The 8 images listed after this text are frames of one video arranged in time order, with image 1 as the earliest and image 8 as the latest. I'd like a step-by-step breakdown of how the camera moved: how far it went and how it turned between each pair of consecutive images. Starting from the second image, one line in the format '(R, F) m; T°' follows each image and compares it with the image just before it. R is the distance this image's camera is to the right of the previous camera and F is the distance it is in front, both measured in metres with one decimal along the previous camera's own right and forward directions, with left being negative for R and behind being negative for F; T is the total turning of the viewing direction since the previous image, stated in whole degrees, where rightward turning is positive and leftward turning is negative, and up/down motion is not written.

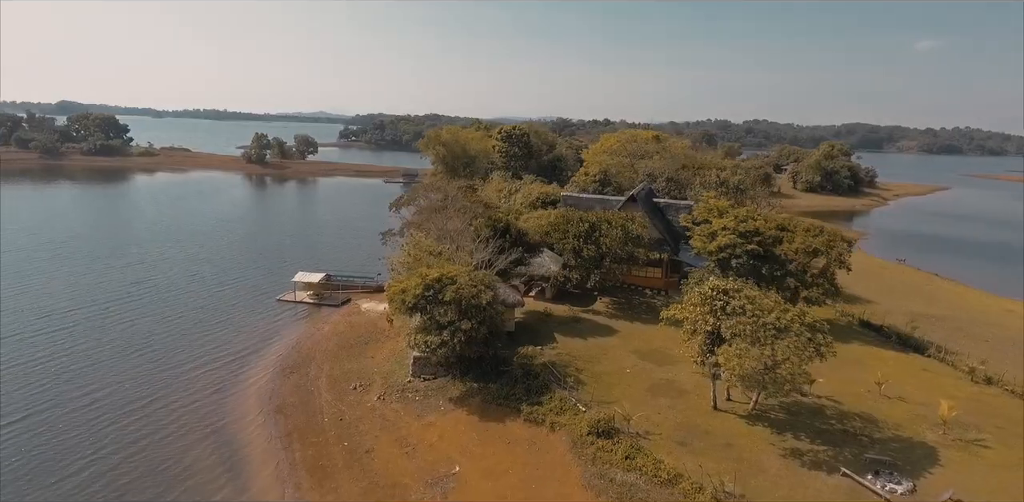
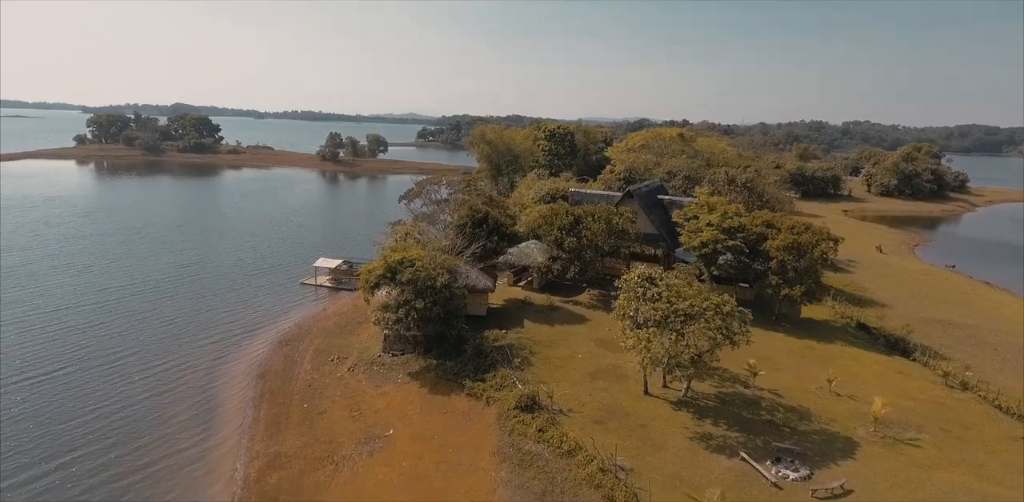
(+4.3, -1.0) m; -7°
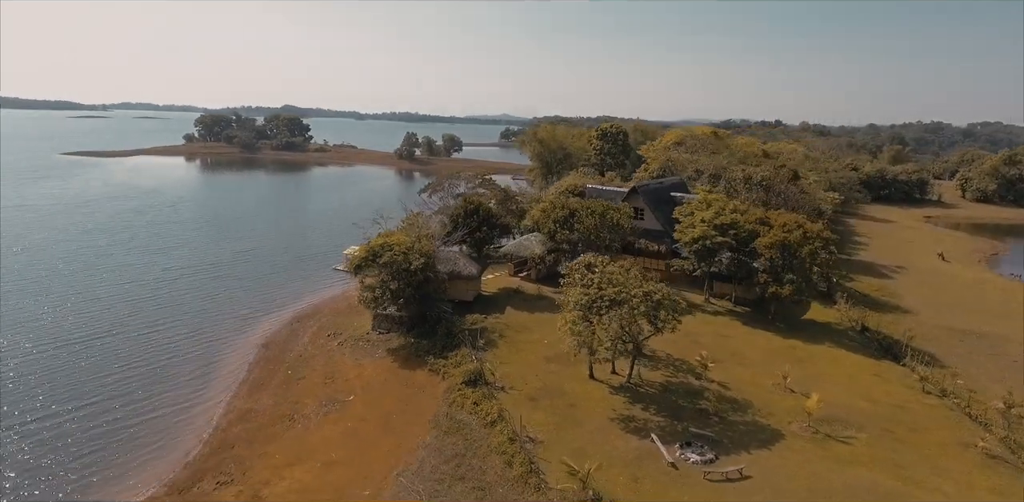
(+4.3, -0.9) m; -8°
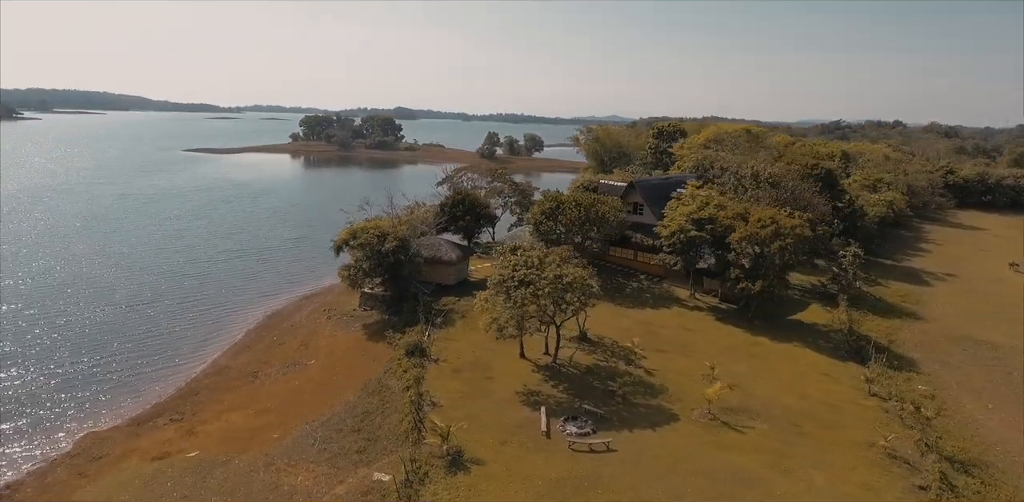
(+5.5, -1.0) m; -9°
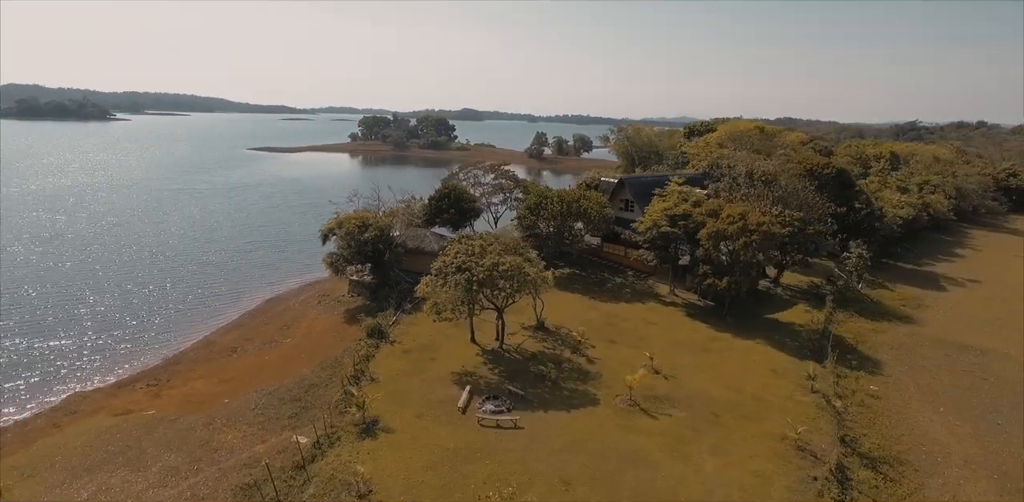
(+3.9, -0.8) m; -6°
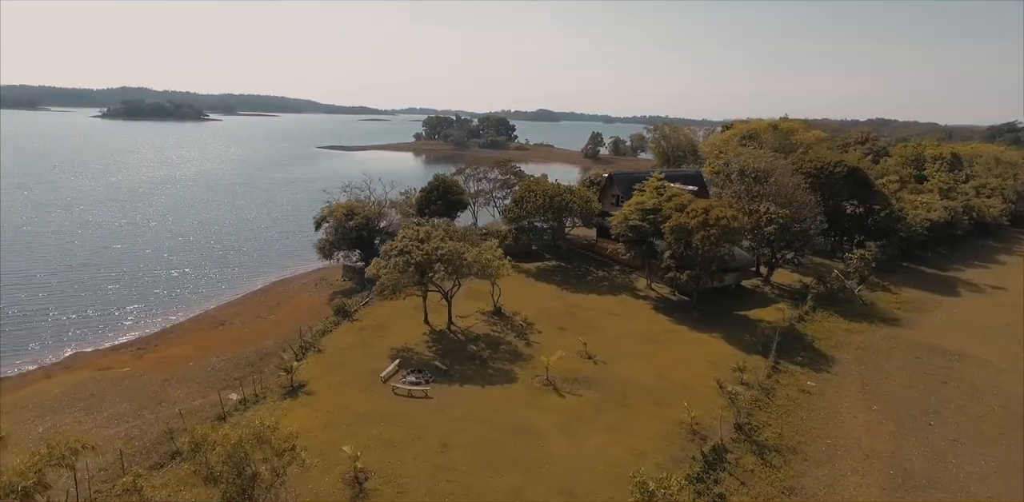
(+4.5, -0.9) m; -7°
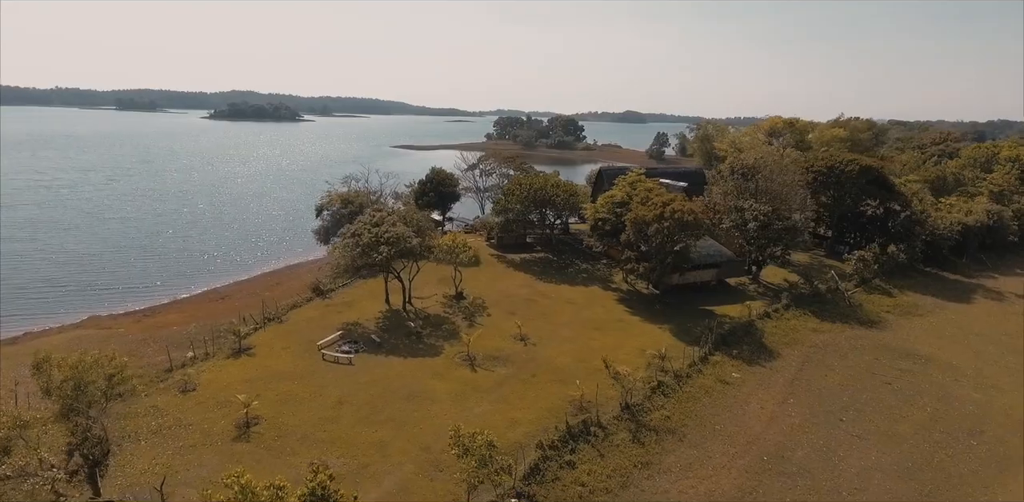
(+5.2, -1.0) m; -8°
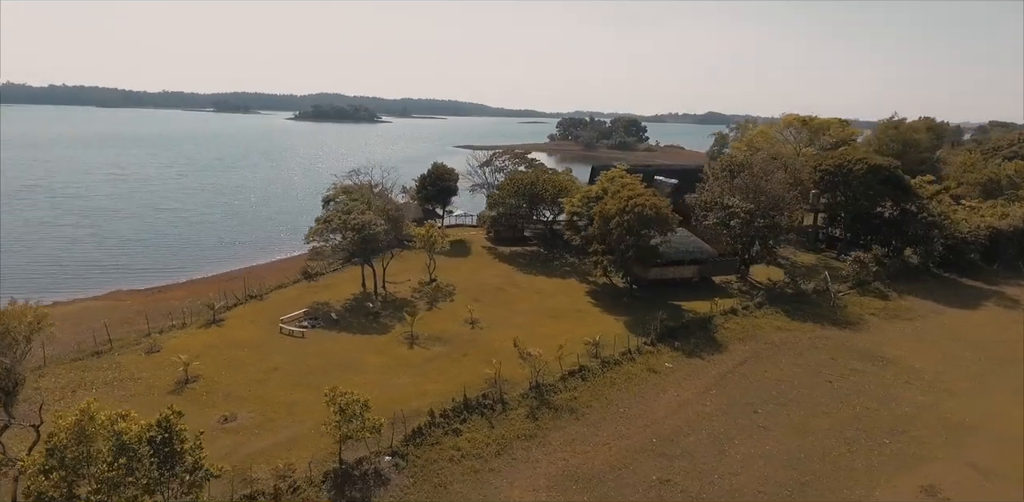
(+4.6, -0.9) m; -7°
